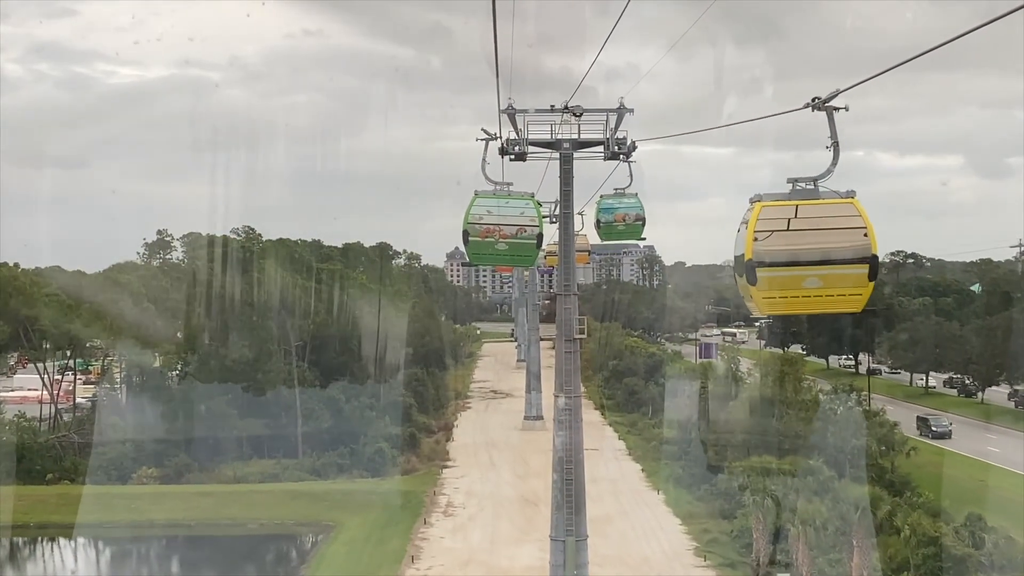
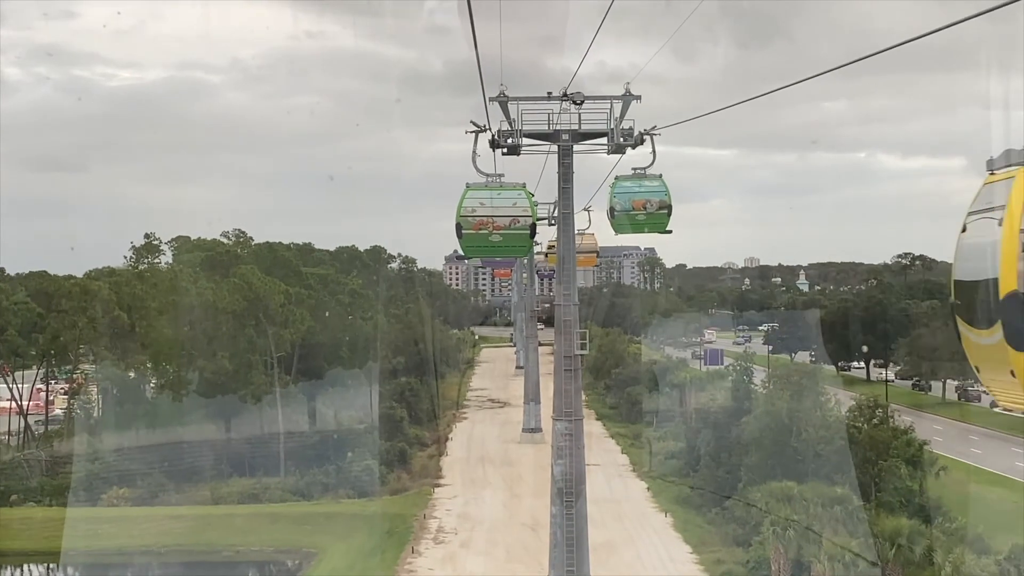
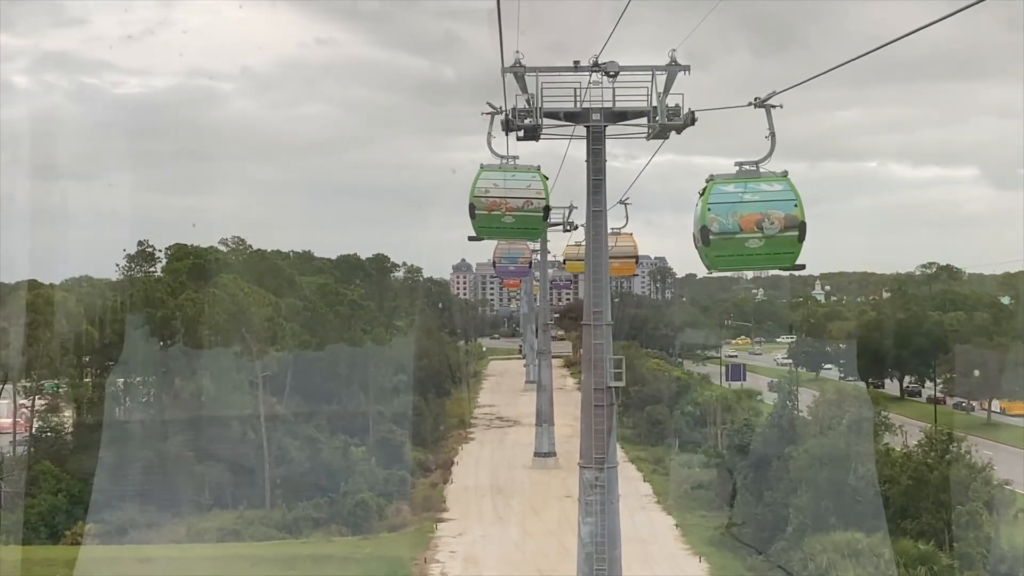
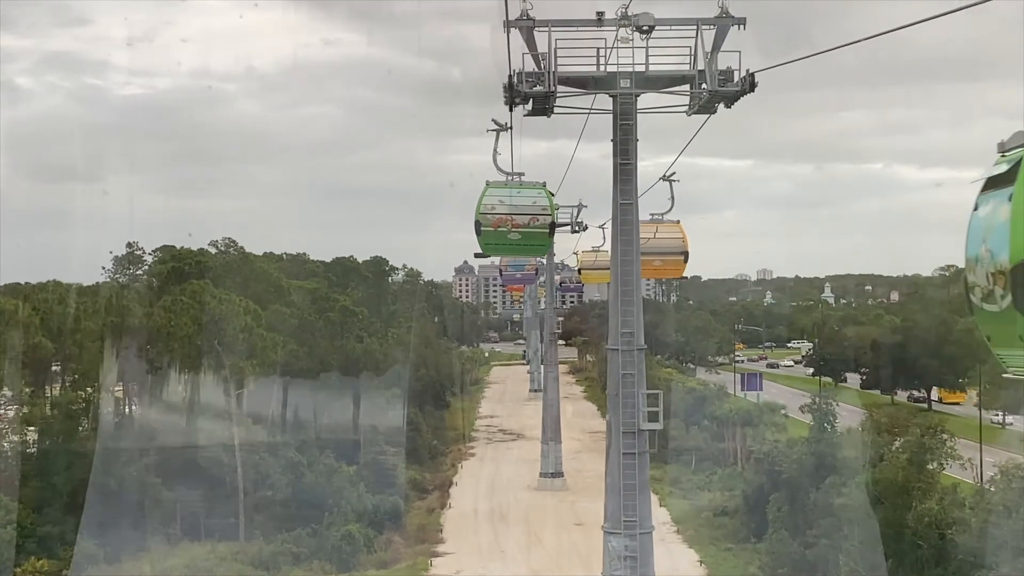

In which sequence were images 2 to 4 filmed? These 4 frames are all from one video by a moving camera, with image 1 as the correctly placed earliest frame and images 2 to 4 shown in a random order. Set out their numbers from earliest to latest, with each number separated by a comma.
2, 3, 4
